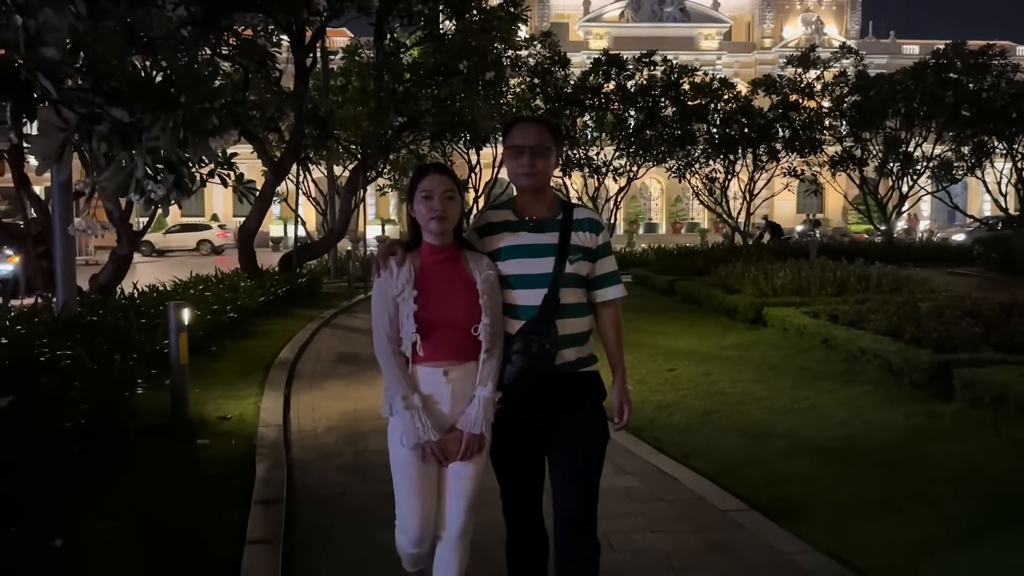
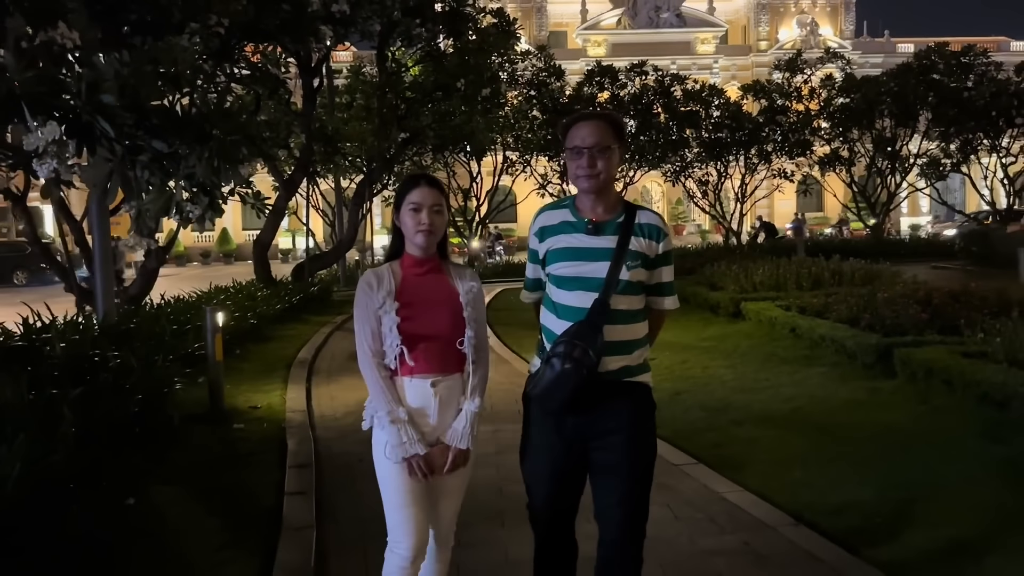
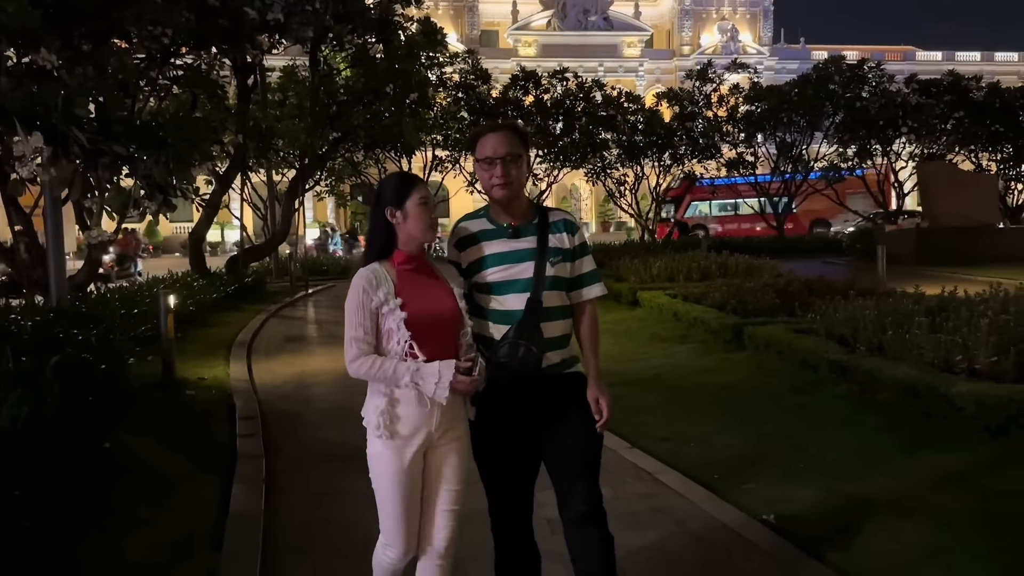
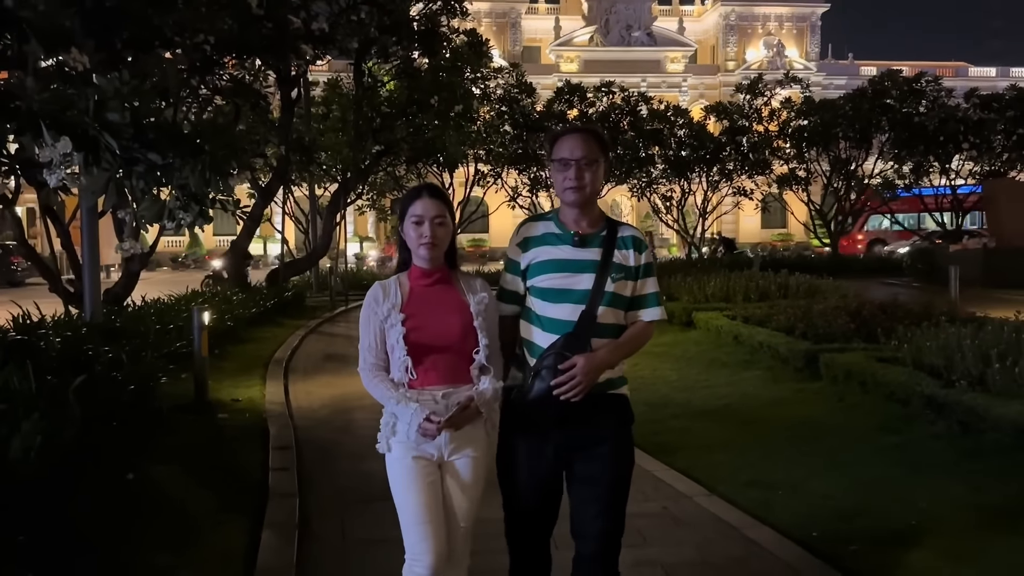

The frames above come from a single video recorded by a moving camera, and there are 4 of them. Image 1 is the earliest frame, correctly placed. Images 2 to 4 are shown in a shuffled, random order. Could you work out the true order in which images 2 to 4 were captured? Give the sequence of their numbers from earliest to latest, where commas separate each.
2, 4, 3
